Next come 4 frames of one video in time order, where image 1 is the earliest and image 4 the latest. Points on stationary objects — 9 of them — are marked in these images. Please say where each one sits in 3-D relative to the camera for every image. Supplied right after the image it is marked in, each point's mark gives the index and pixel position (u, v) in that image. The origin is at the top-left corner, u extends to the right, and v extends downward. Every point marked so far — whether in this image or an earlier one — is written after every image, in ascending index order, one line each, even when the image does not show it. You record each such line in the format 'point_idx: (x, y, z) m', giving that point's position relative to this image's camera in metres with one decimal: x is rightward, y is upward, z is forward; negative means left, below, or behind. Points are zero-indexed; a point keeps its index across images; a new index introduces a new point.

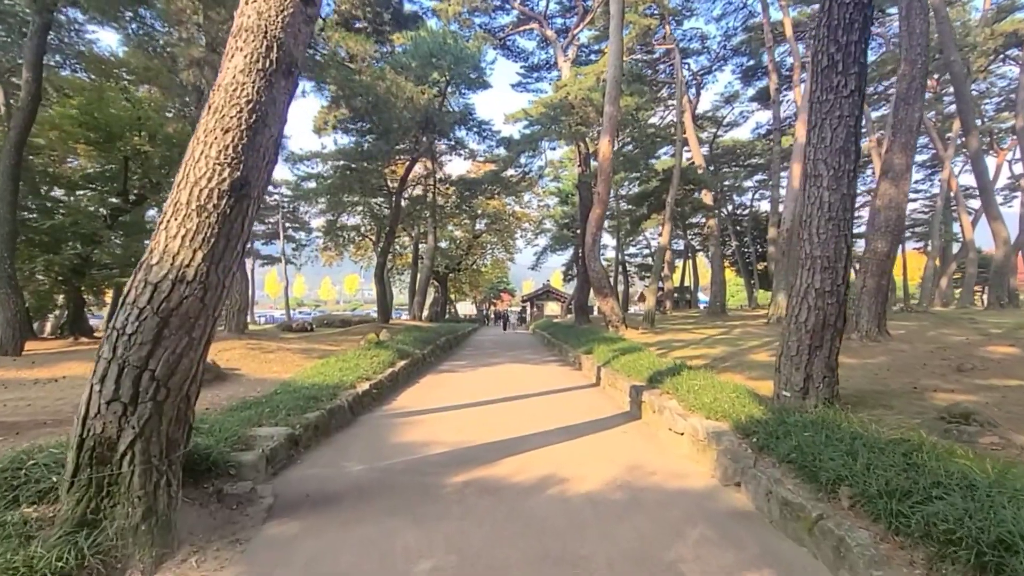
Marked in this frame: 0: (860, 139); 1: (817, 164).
0: (+3.0, +1.3, +4.2) m
1: (+2.7, +1.1, +4.2) m
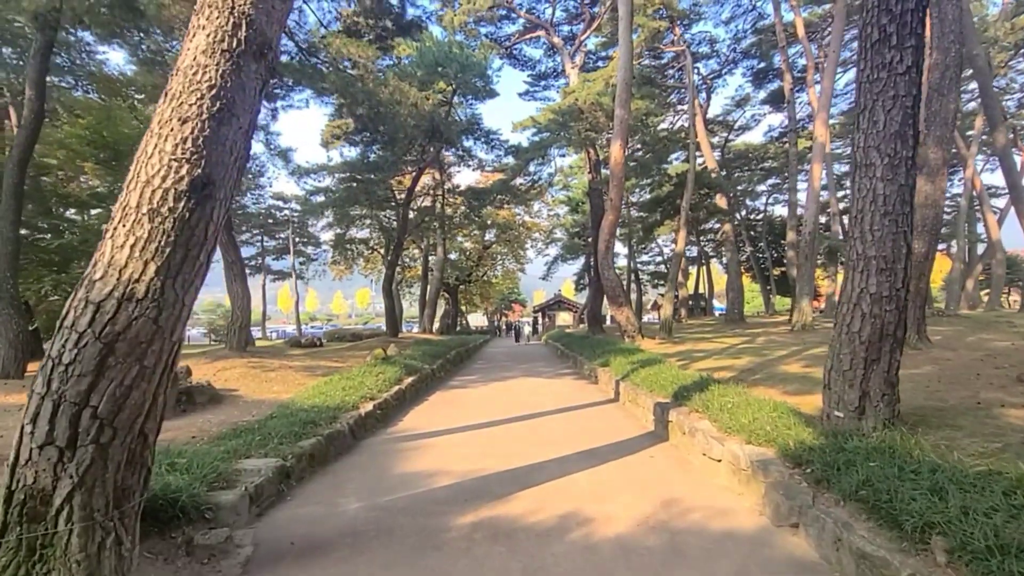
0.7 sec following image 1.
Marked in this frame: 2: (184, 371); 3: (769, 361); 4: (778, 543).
0: (+3.1, +1.3, +3.7) m
1: (+2.7, +1.0, +3.7) m
2: (-4.6, -1.2, +6.8) m
3: (+4.8, -1.4, +9.1) m
4: (+1.7, -1.6, +3.0) m
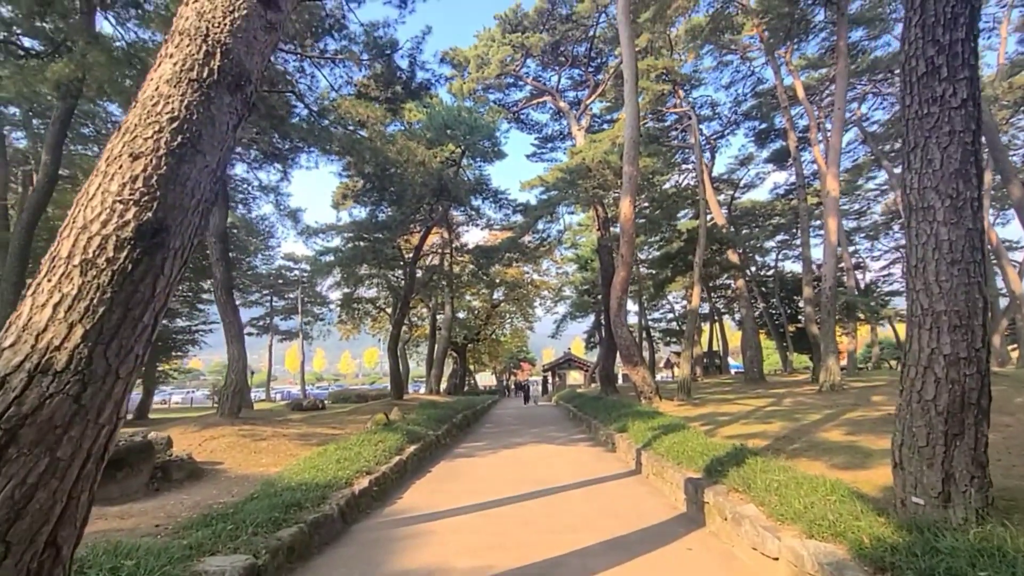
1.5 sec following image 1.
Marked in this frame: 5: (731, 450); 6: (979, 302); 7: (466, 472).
0: (+3.1, +0.9, +3.3) m
1: (+2.8, +0.6, +3.3) m
2: (-4.5, -2.0, +6.2) m
3: (+5.0, -2.4, +8.3) m
4: (+1.7, -1.9, +2.3) m
5: (+2.8, -2.1, +6.4) m
6: (+3.1, -0.1, +3.2) m
7: (-0.8, -3.2, +8.5) m
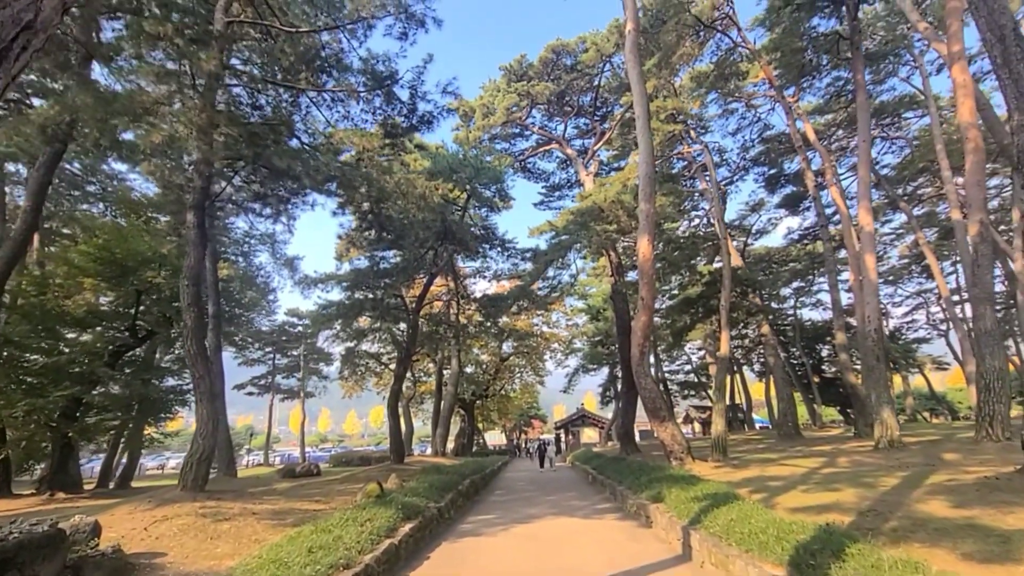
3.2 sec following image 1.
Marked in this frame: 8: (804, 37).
0: (+3.2, +0.9, +2.2) m
1: (+2.9, +0.6, +2.2) m
2: (-4.3, -2.4, +4.9) m
3: (+5.2, -2.9, +6.7) m
4: (+1.9, -1.8, +0.9) m
5: (+3.0, -2.5, +4.9) m
6: (+3.2, -0.1, +2.0) m
7: (-0.5, -3.8, +6.9) m
8: (+10.1, +8.7, +16.9) m
